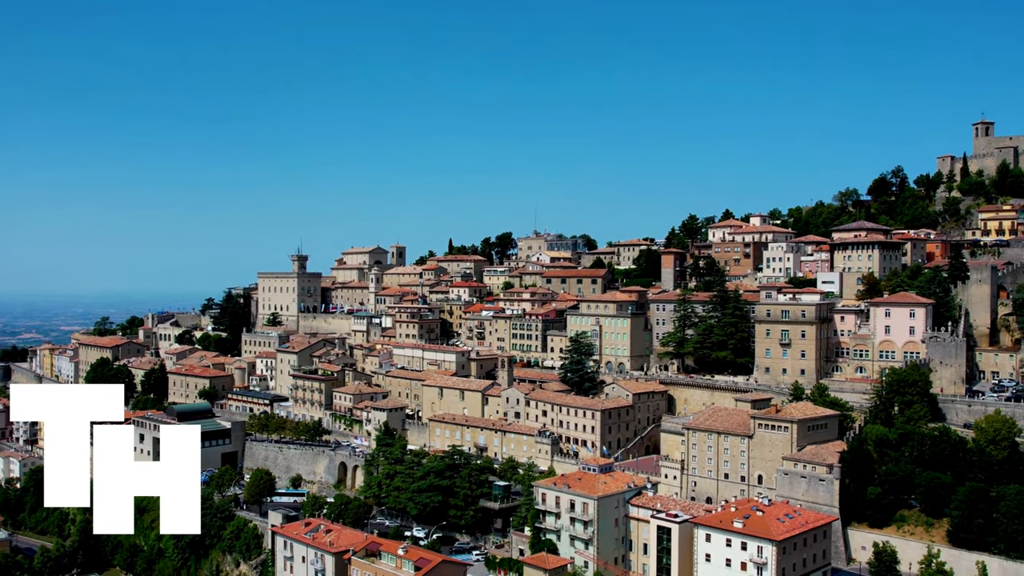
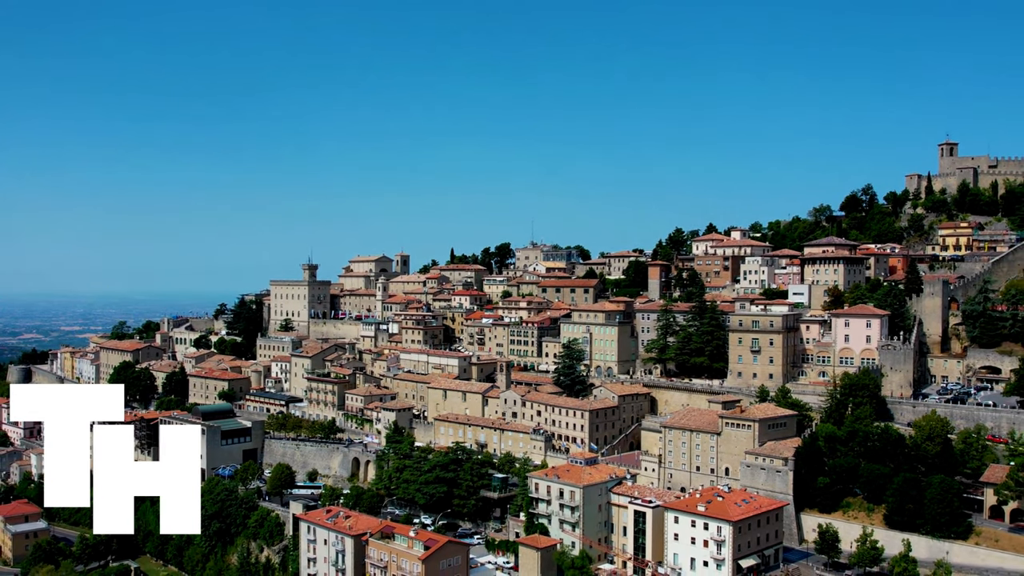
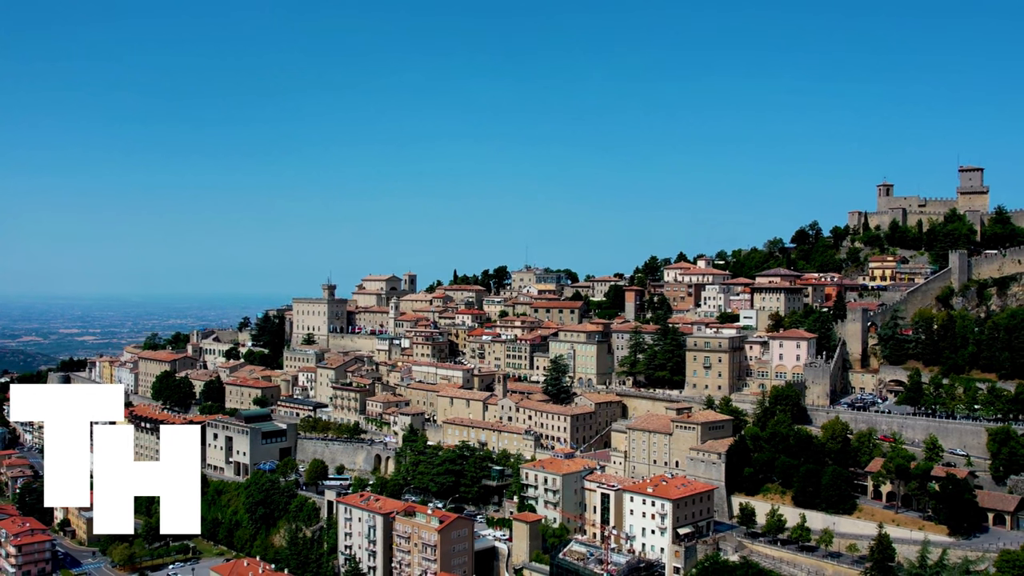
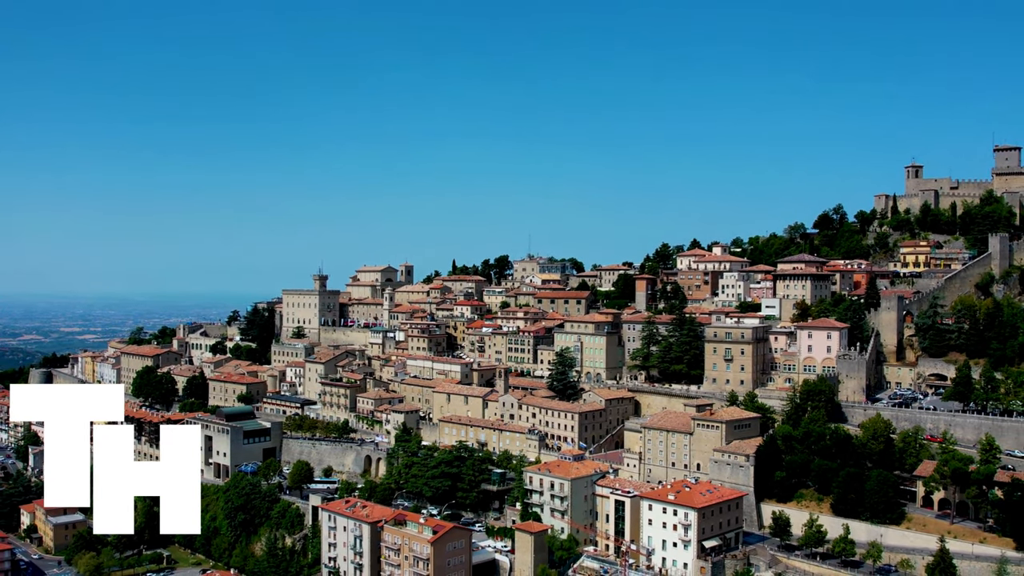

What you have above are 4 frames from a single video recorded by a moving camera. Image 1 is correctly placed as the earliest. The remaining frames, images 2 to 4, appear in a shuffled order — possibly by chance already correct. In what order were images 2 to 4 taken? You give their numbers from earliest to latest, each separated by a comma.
2, 4, 3
